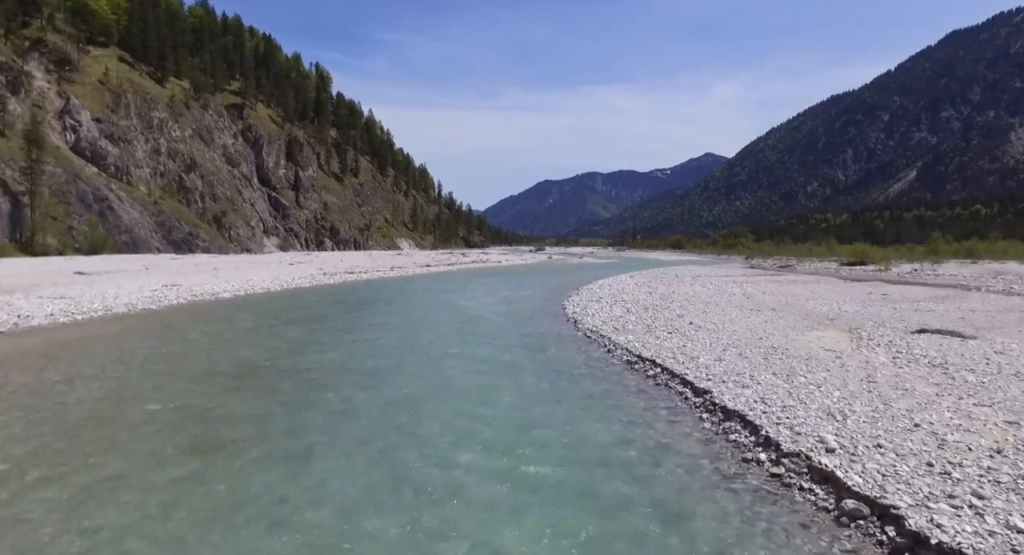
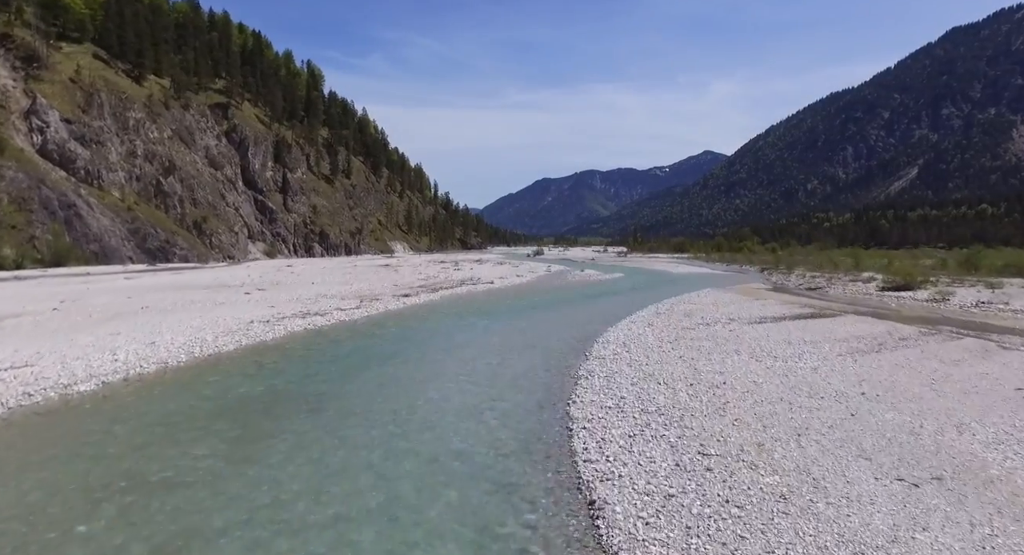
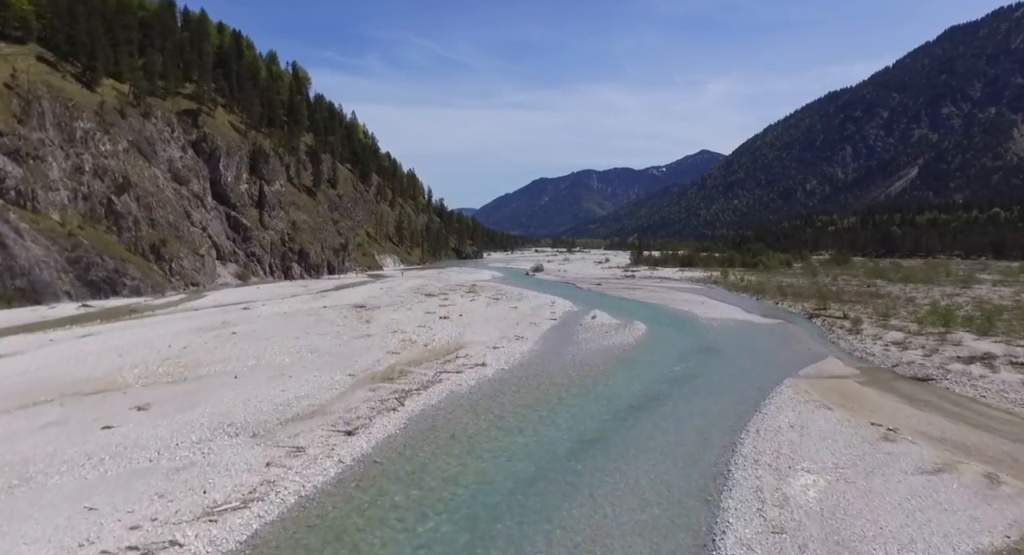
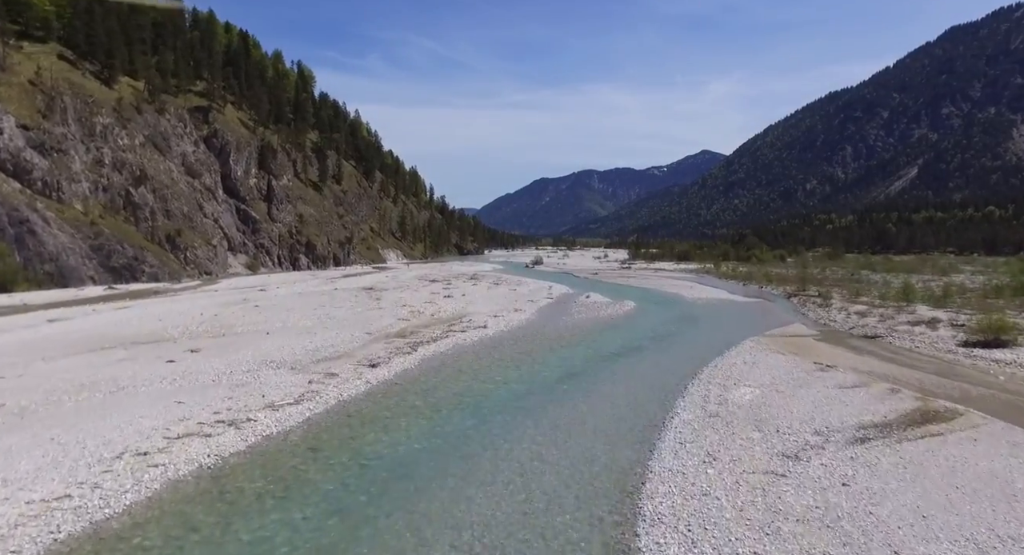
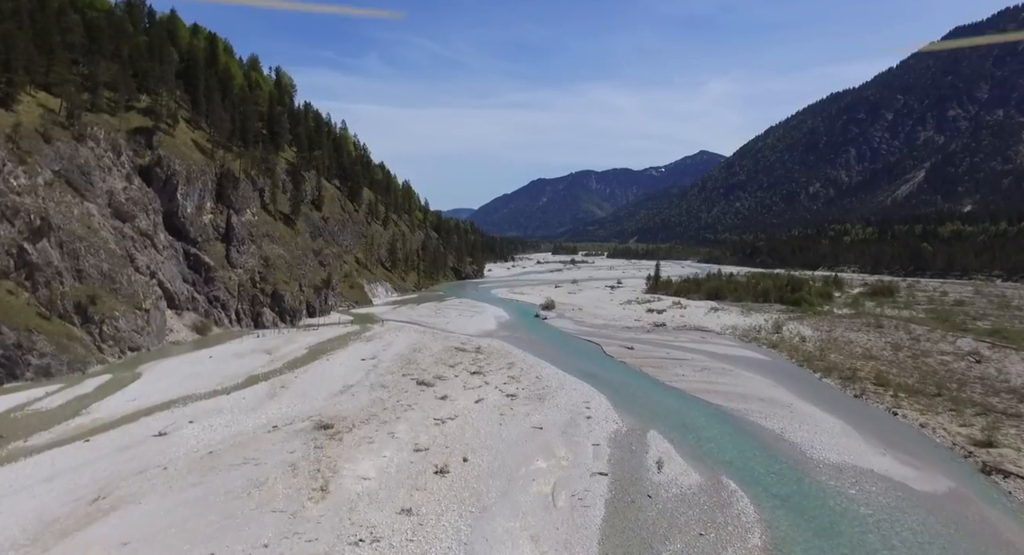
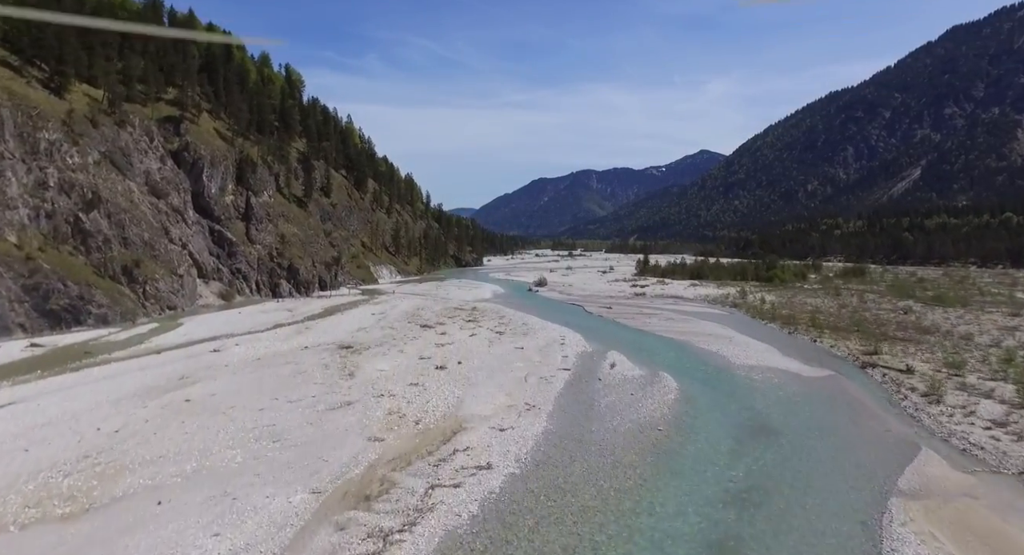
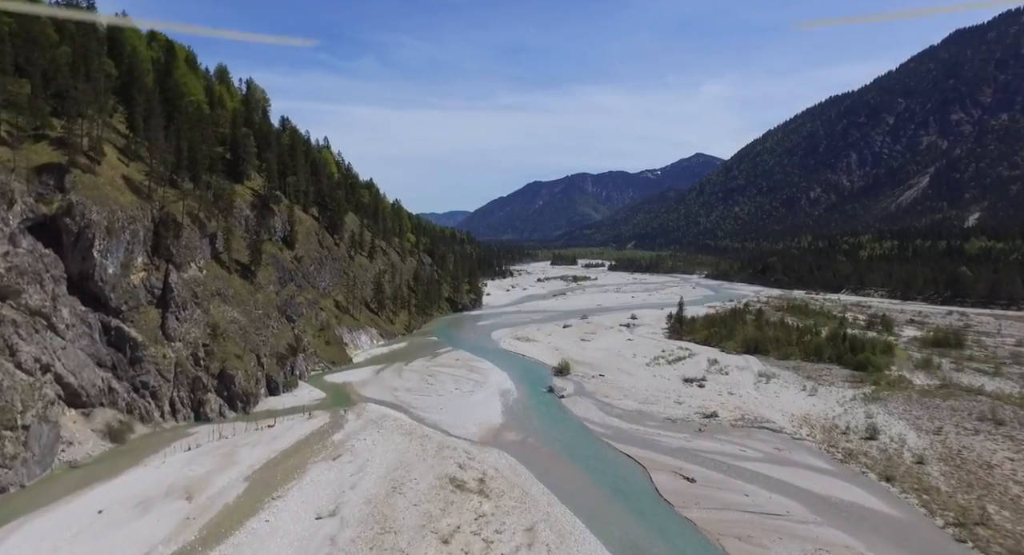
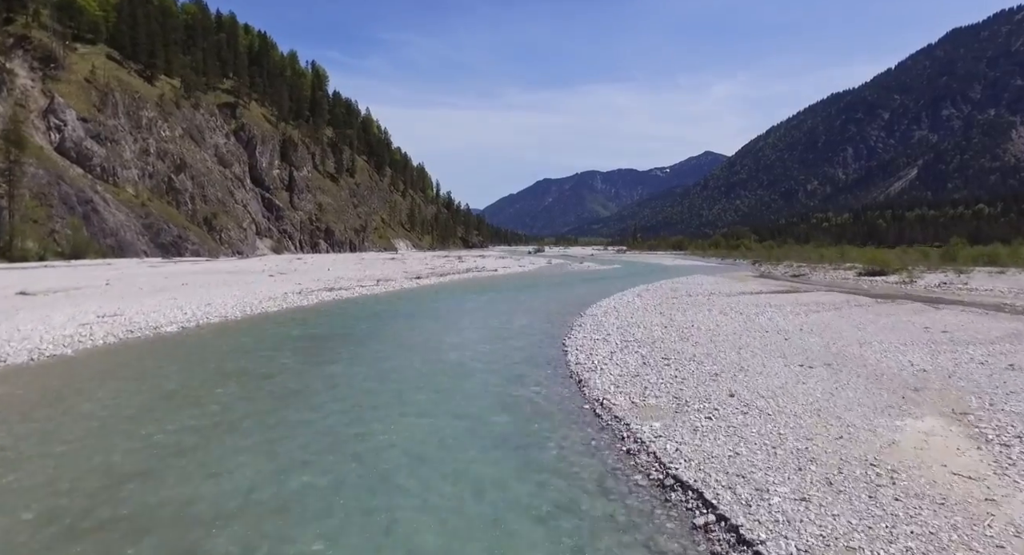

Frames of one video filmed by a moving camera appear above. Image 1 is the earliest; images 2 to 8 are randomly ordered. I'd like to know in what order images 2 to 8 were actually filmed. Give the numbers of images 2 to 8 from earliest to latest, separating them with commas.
8, 2, 4, 3, 6, 5, 7
